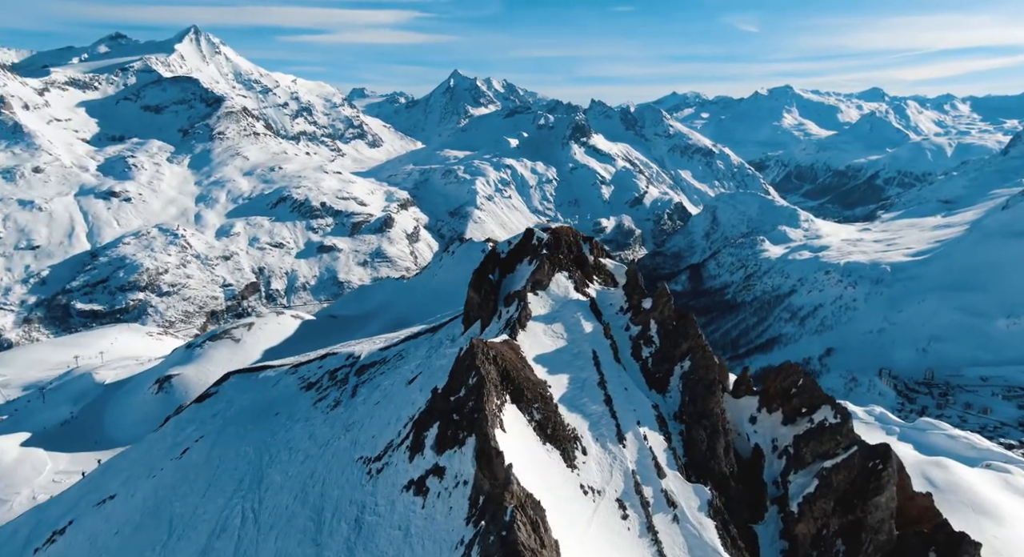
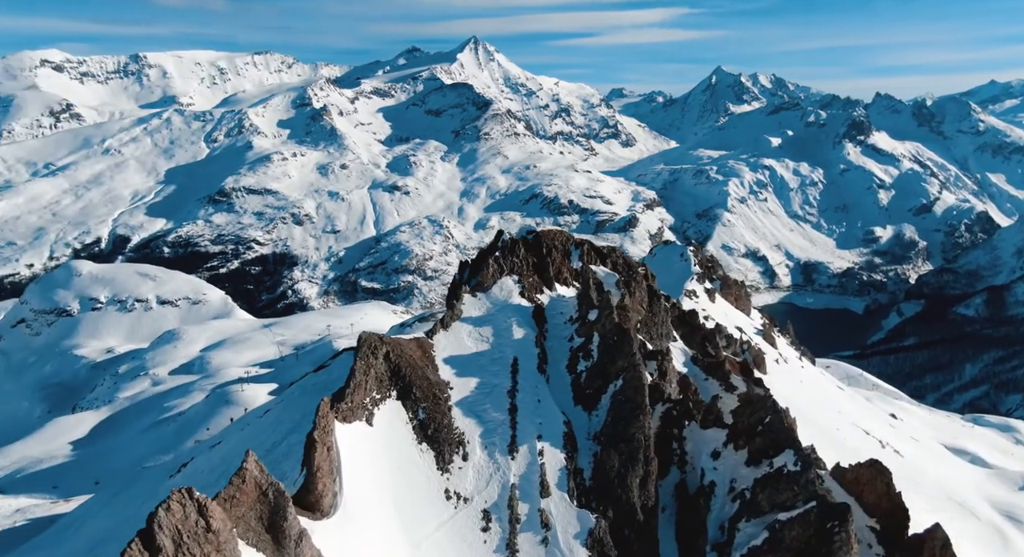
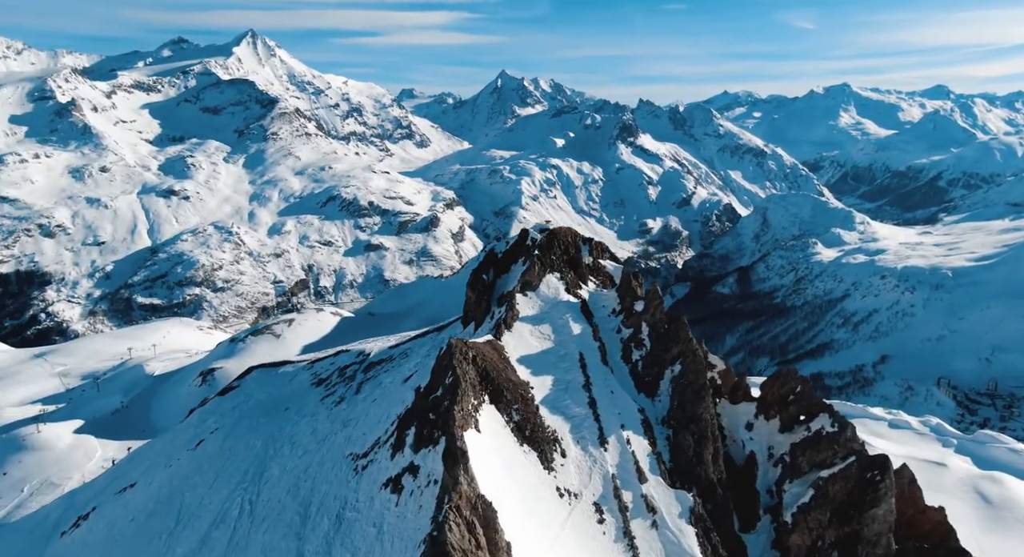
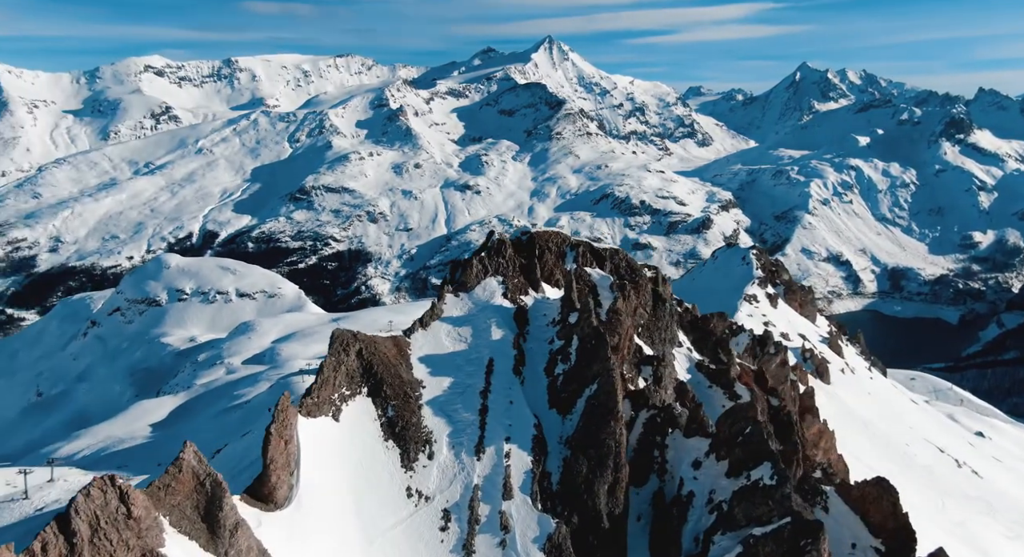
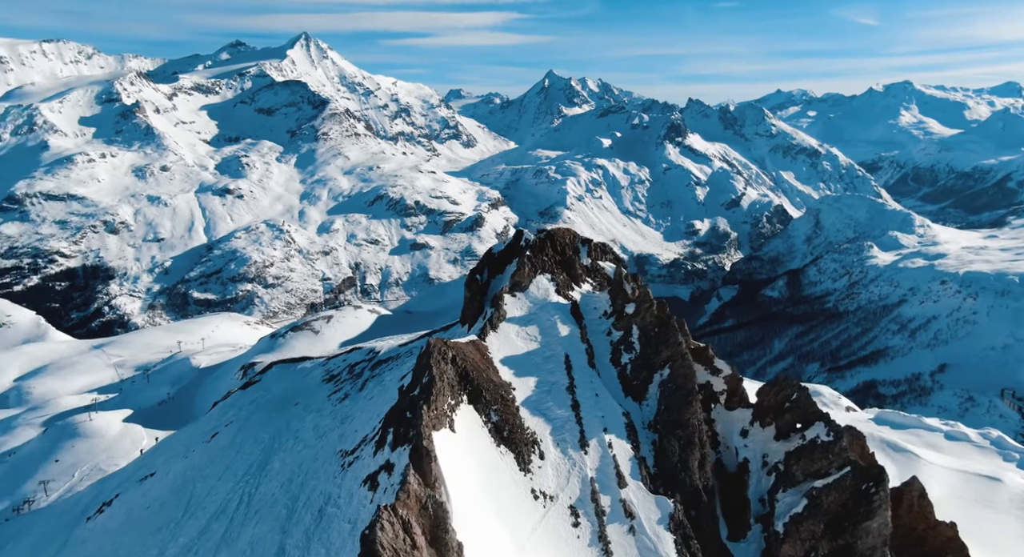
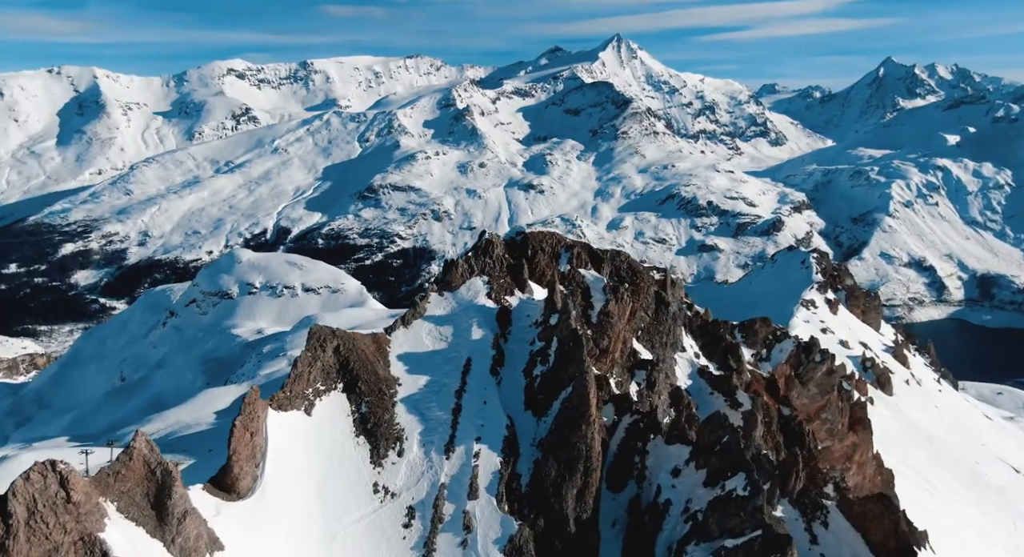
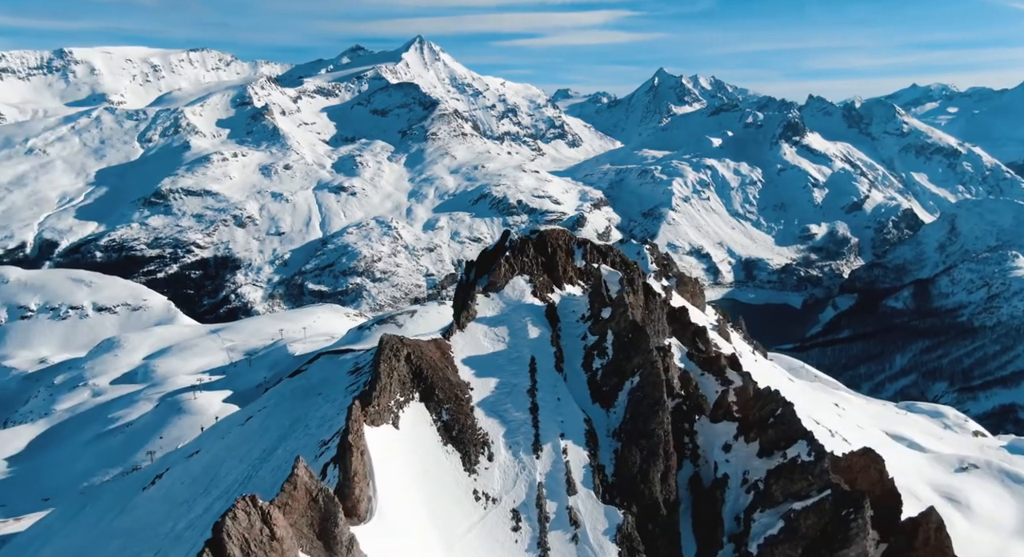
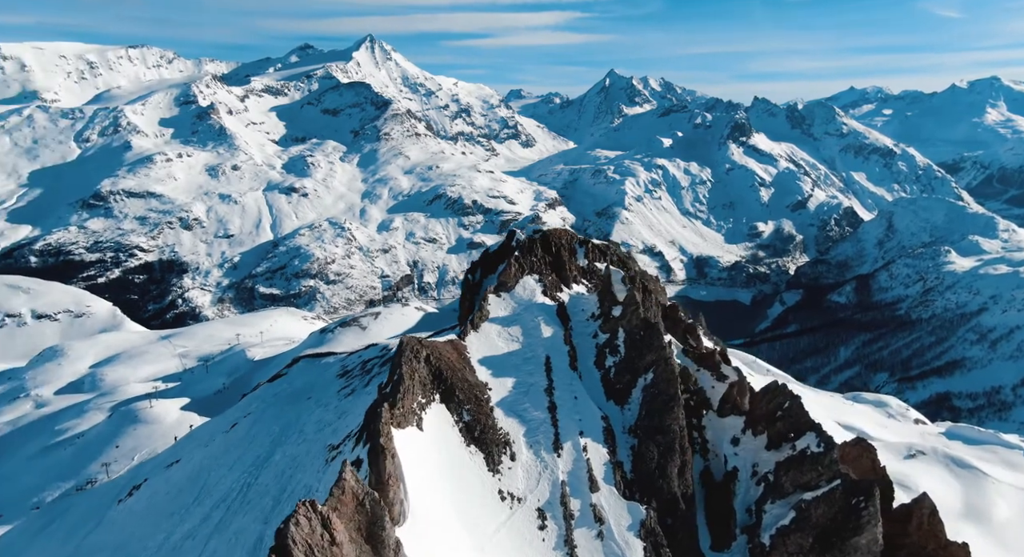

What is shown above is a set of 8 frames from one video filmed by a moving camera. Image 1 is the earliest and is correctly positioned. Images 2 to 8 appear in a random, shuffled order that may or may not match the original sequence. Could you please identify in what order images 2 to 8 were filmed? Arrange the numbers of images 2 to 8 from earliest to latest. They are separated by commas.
3, 5, 8, 7, 2, 4, 6
